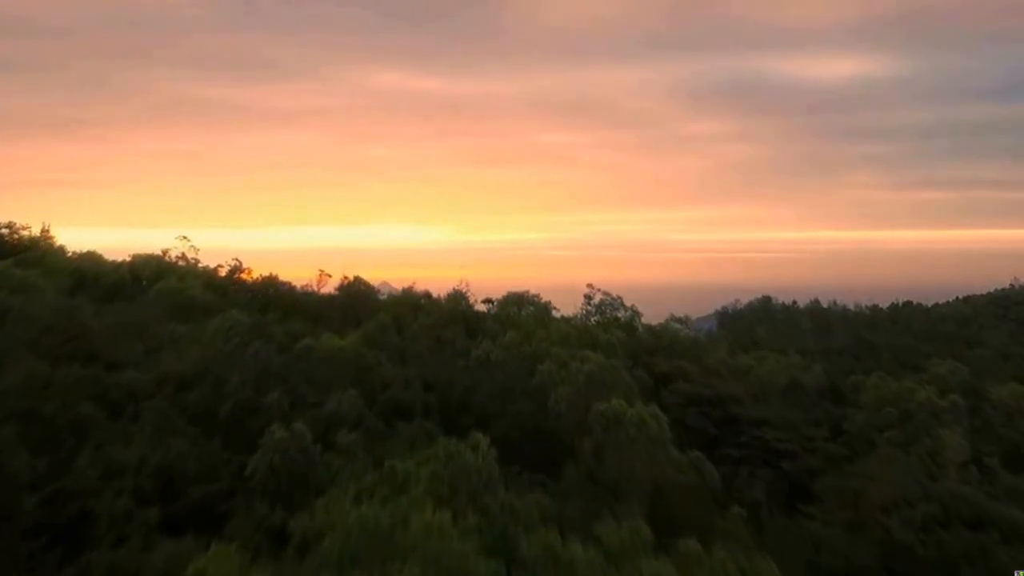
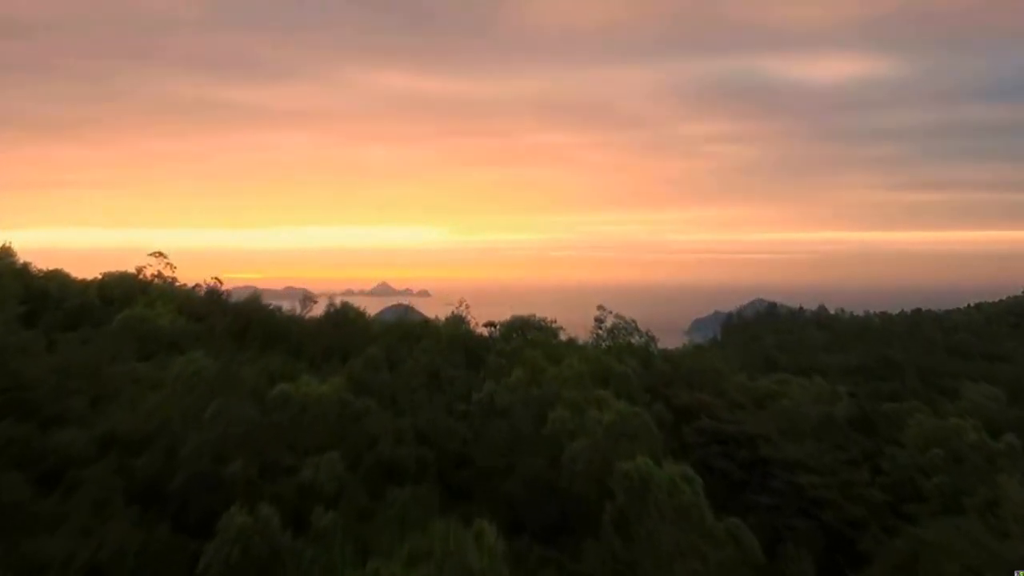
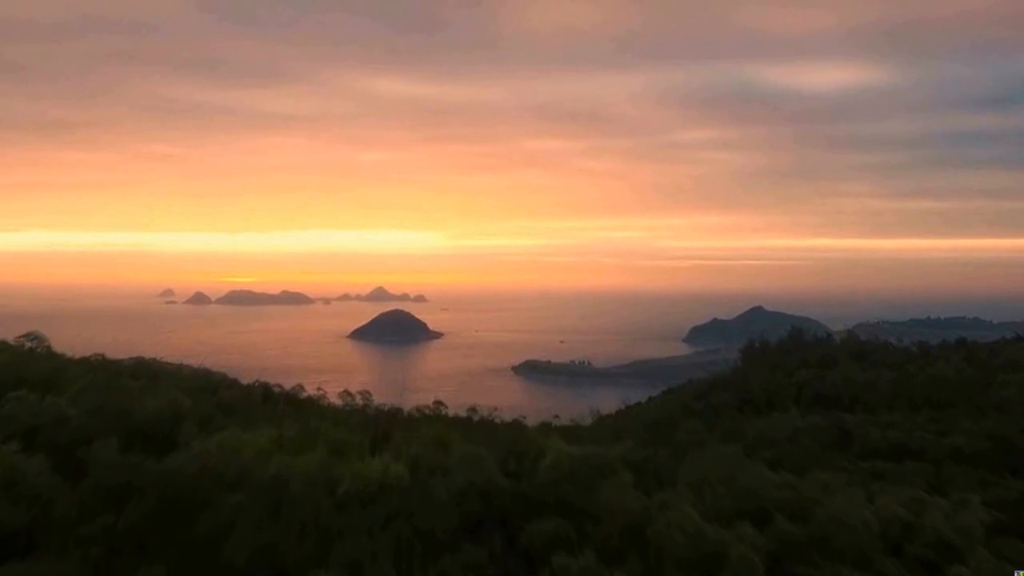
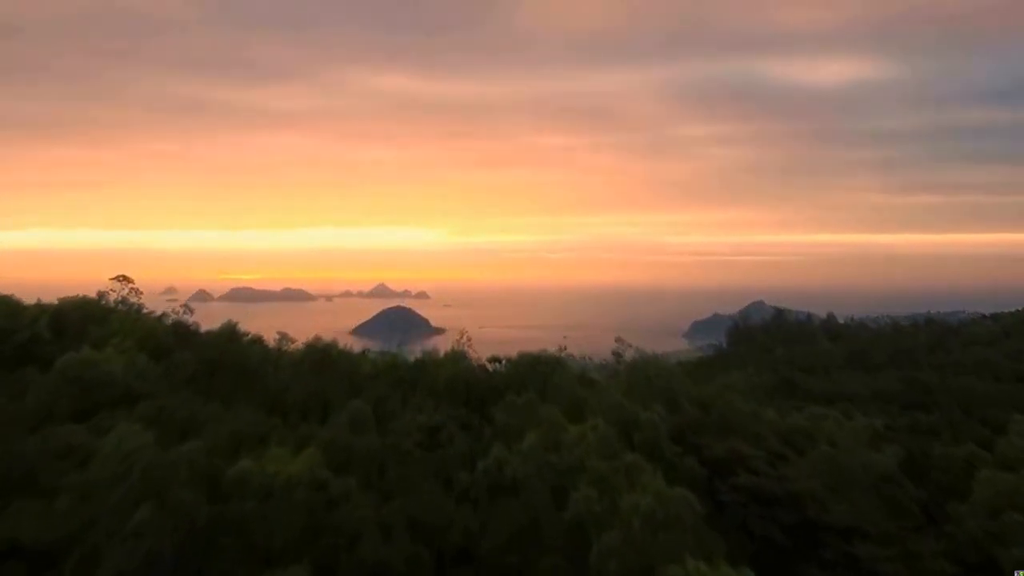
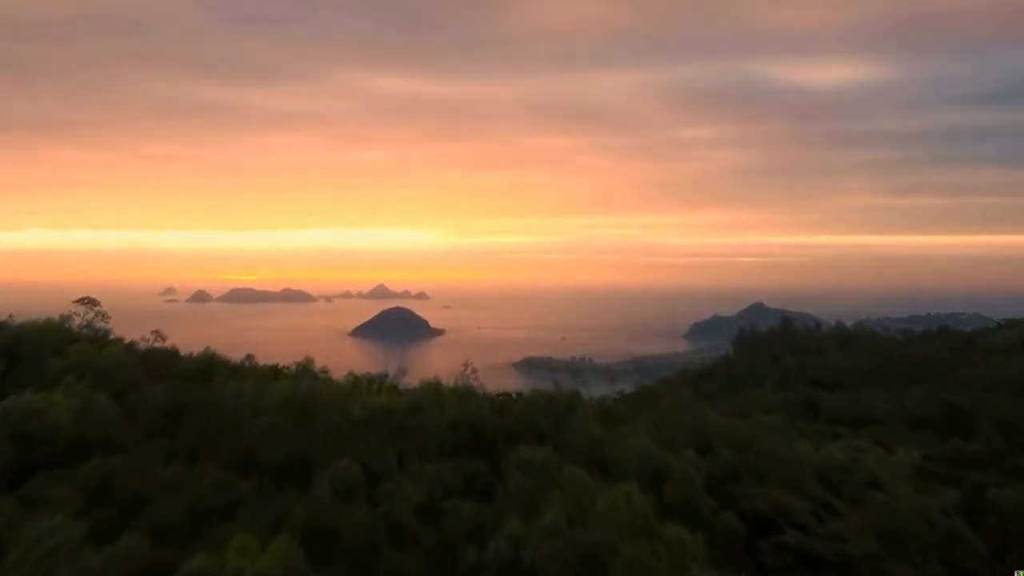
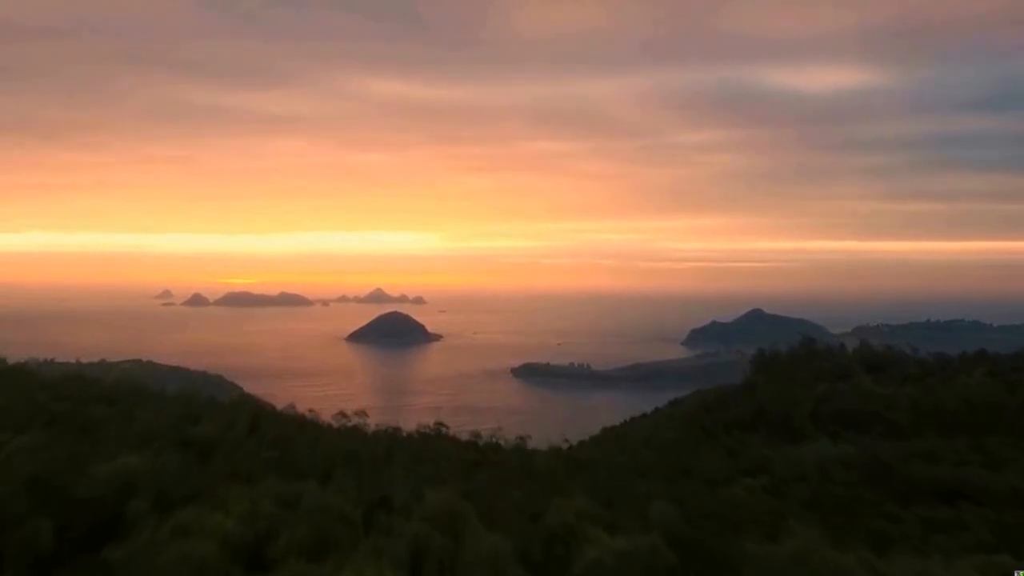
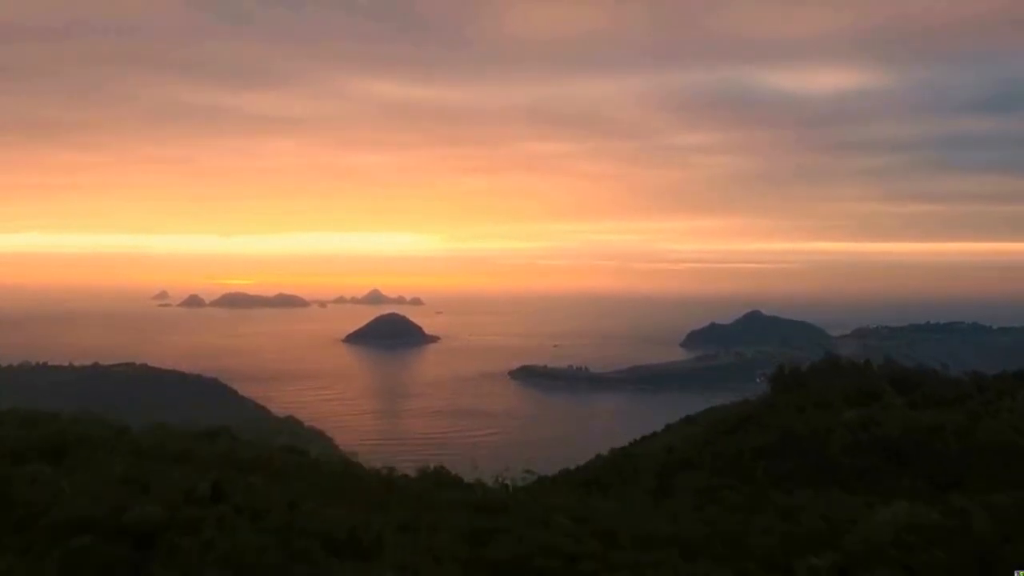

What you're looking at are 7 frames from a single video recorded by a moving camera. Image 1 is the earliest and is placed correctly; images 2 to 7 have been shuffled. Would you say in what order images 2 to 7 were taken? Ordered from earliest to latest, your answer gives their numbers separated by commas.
2, 4, 5, 3, 6, 7
